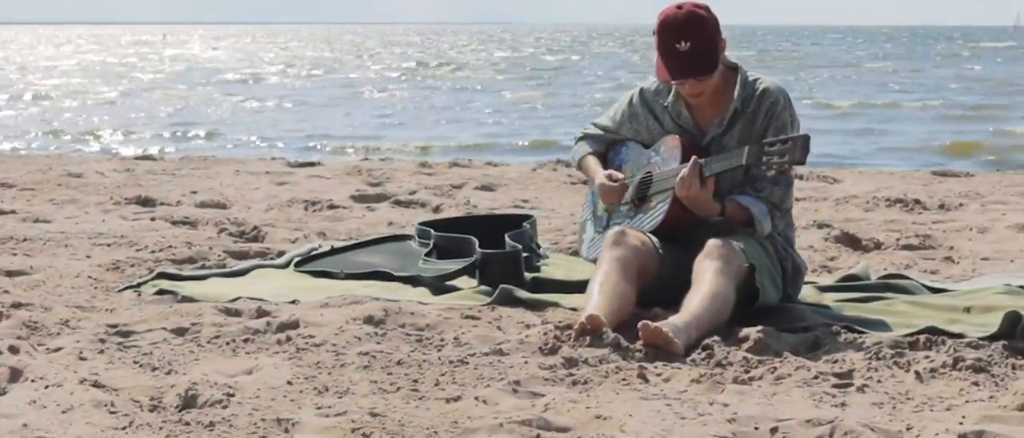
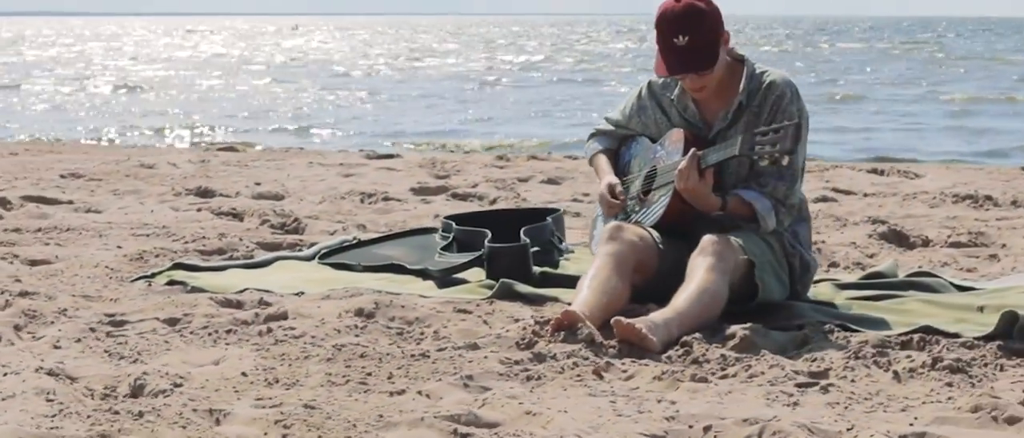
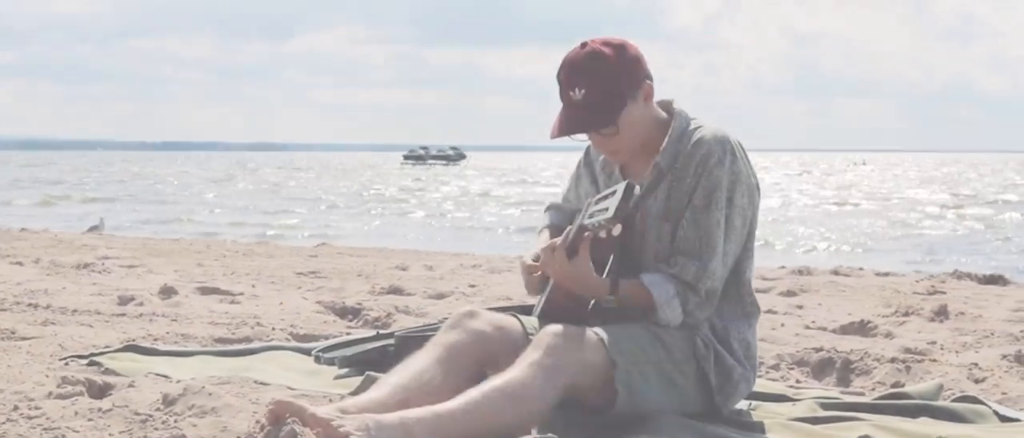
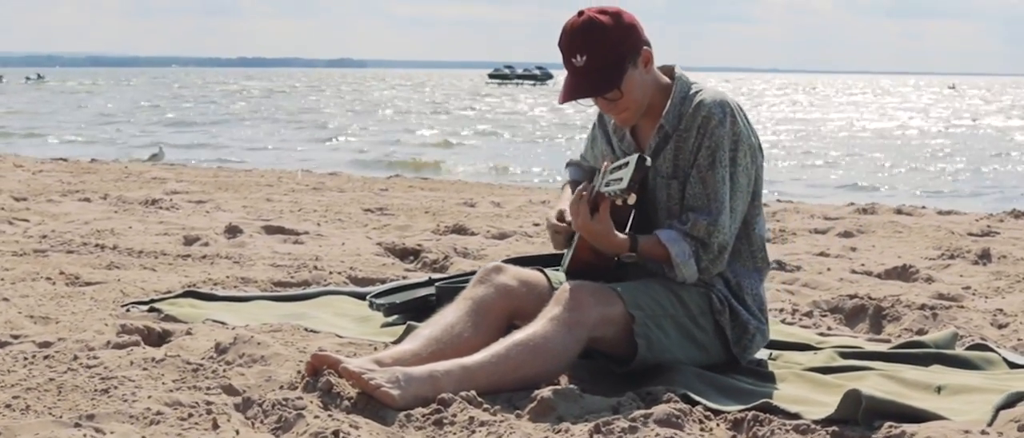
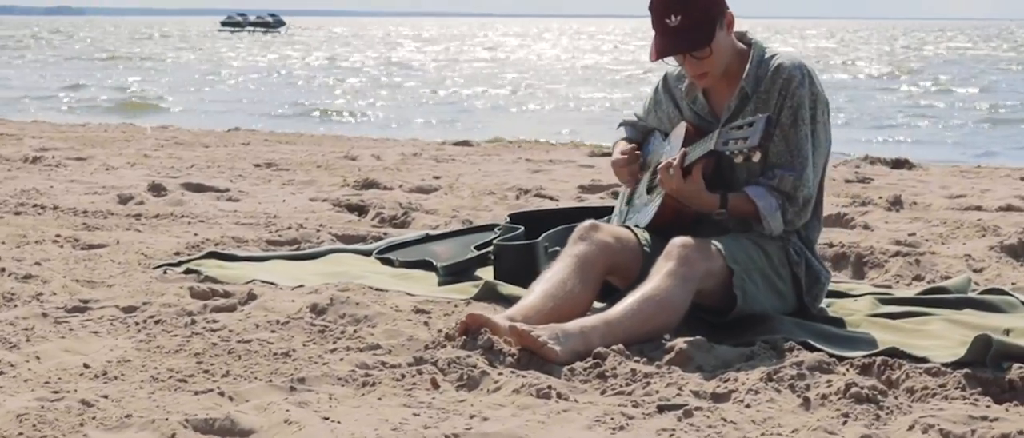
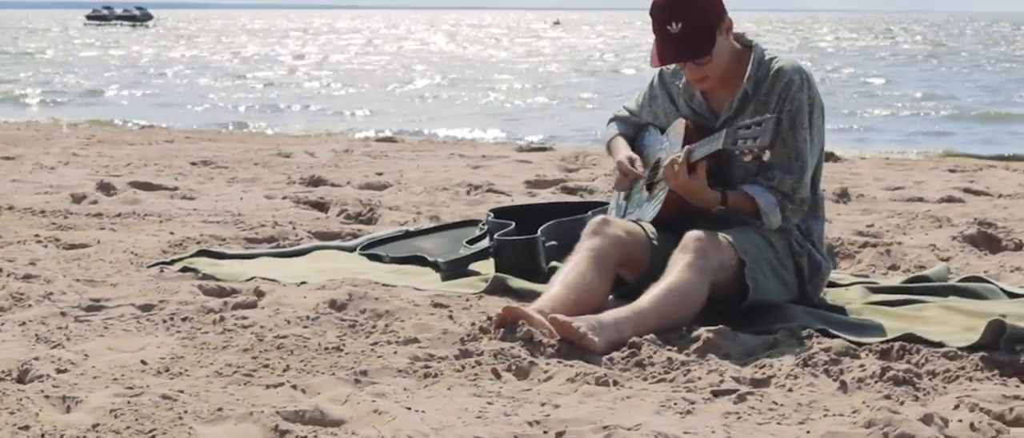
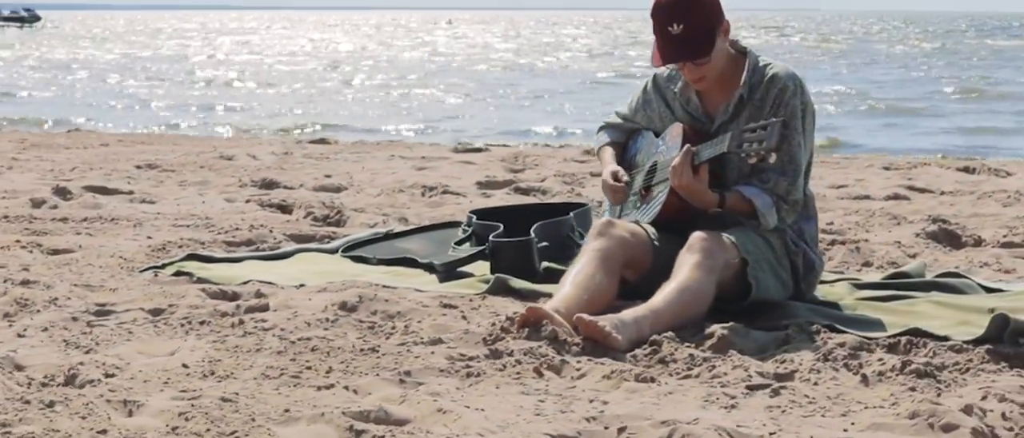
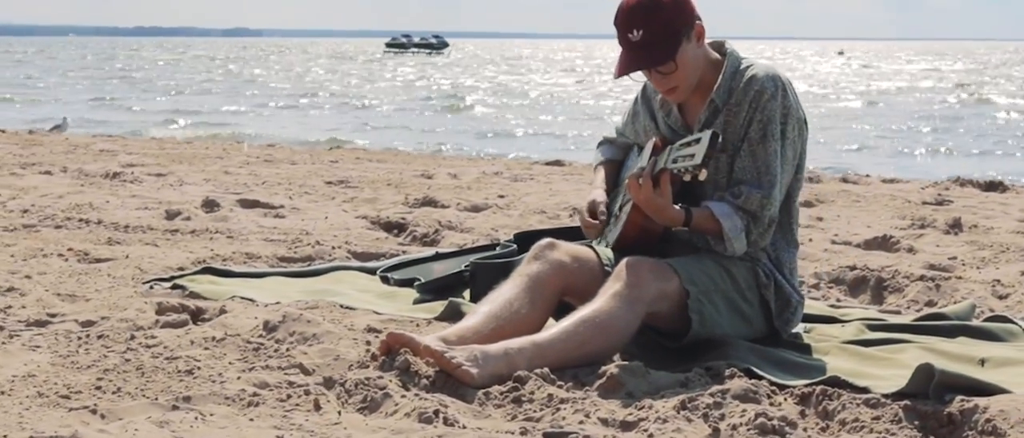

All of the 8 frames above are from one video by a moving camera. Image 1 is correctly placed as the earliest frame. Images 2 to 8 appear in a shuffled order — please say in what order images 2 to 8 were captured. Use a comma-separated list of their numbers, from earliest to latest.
2, 7, 6, 5, 8, 4, 3
